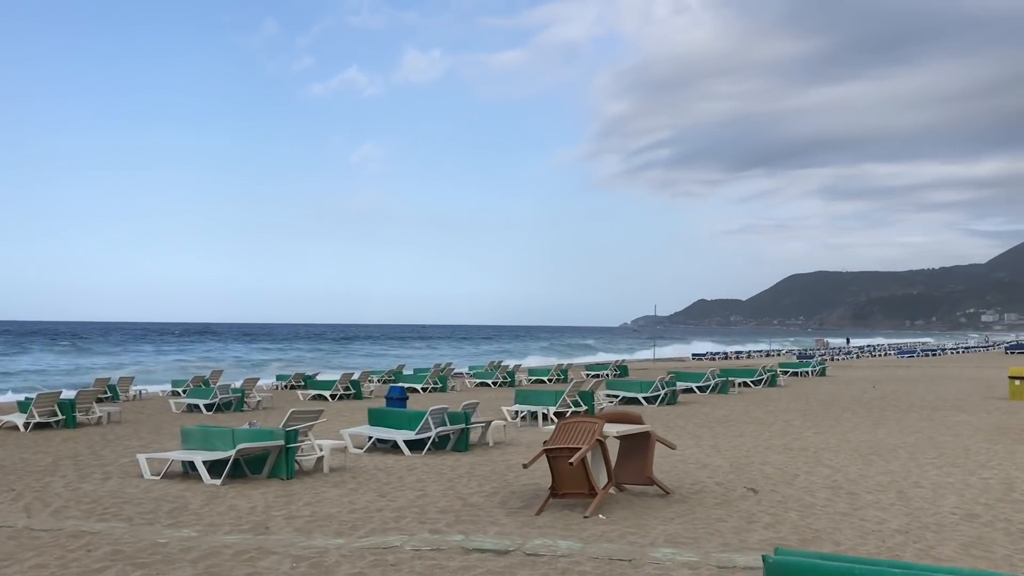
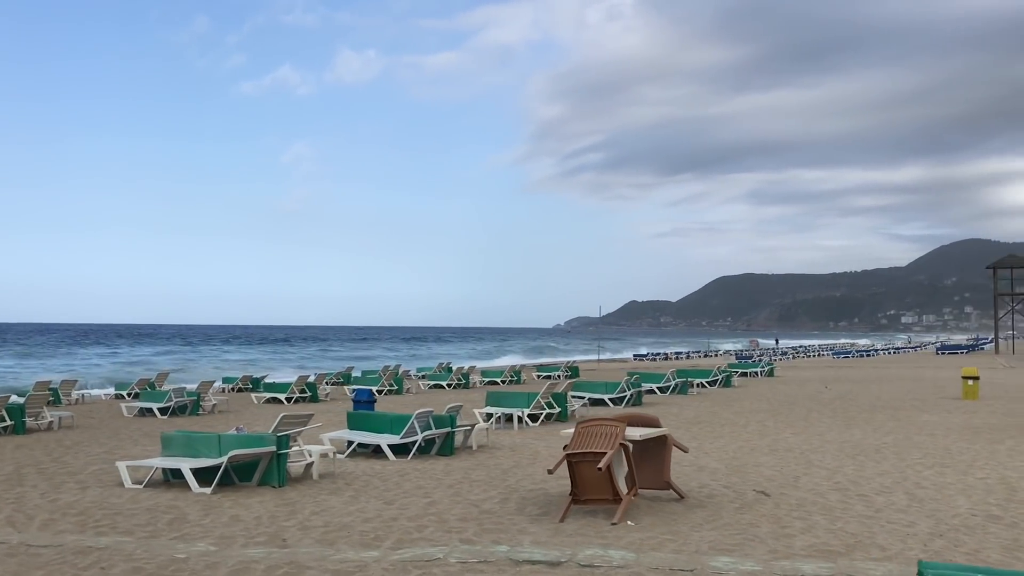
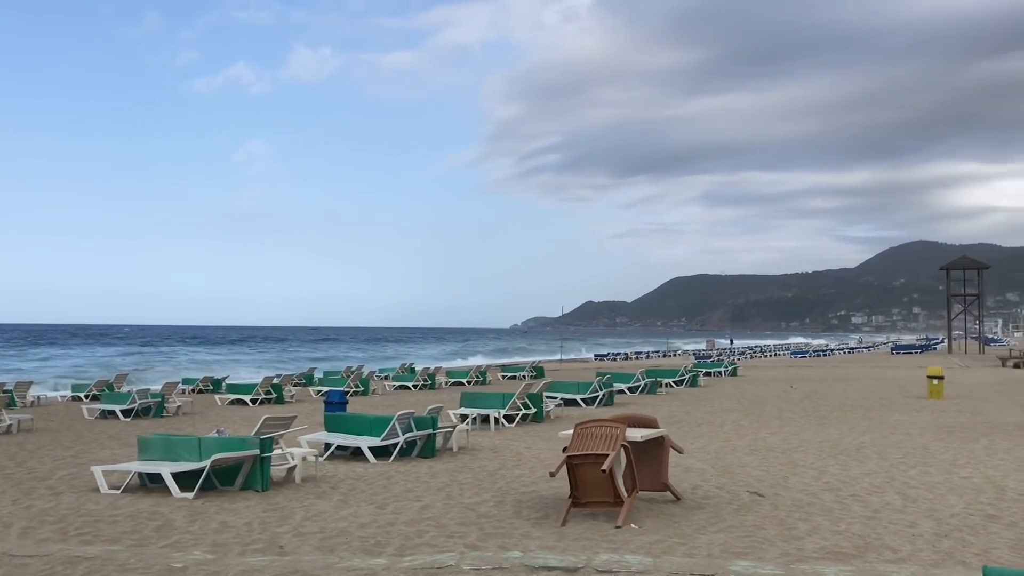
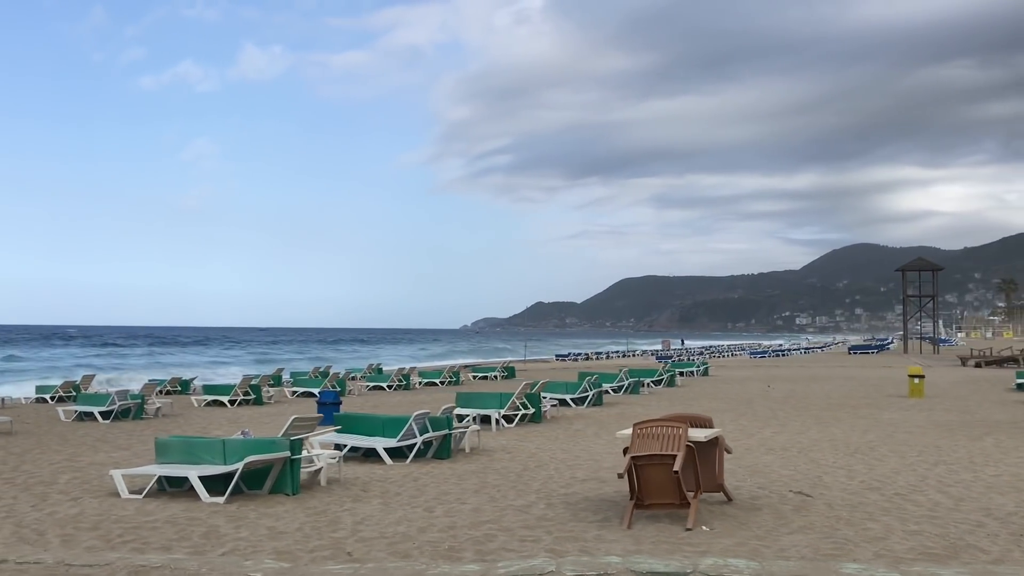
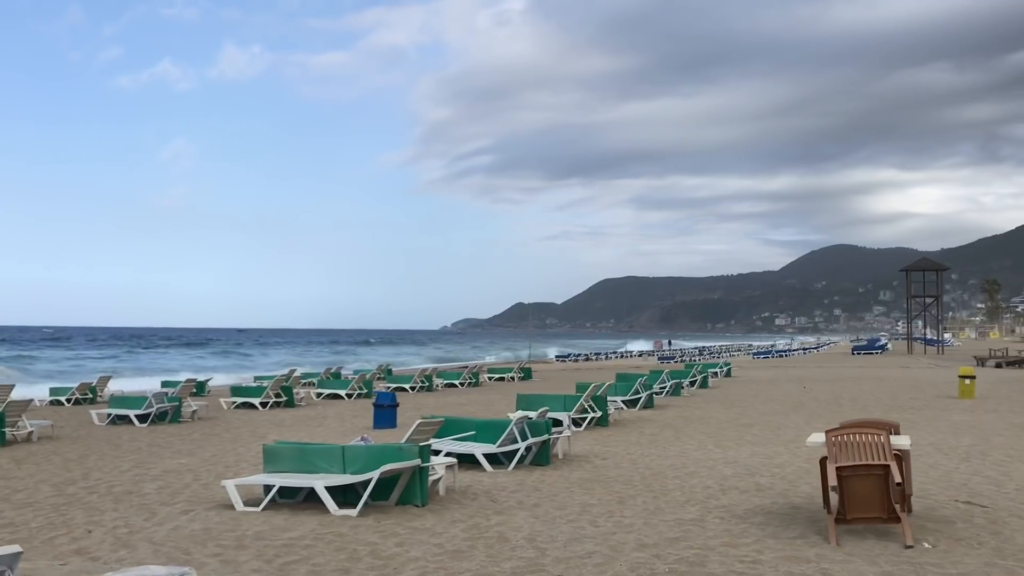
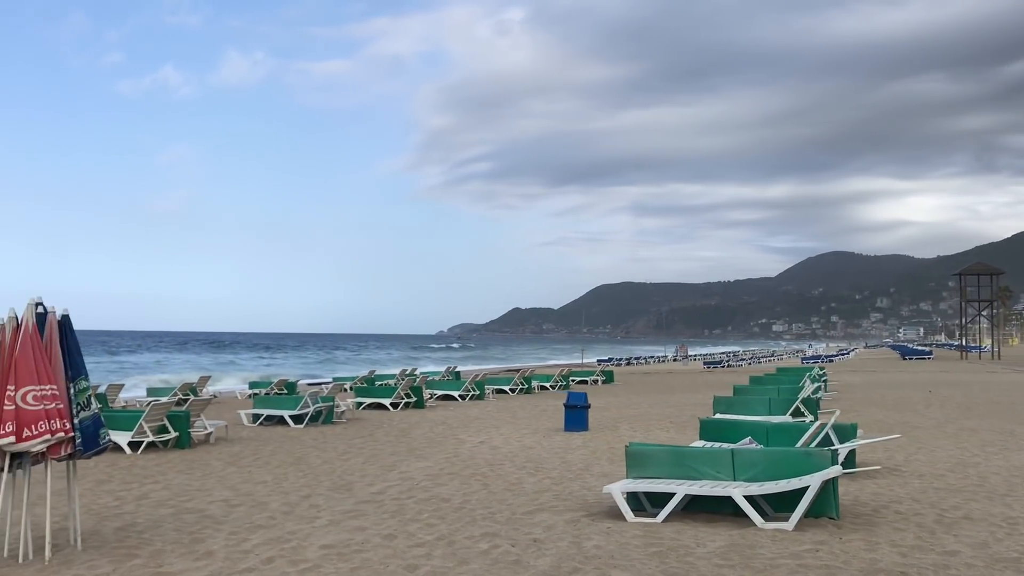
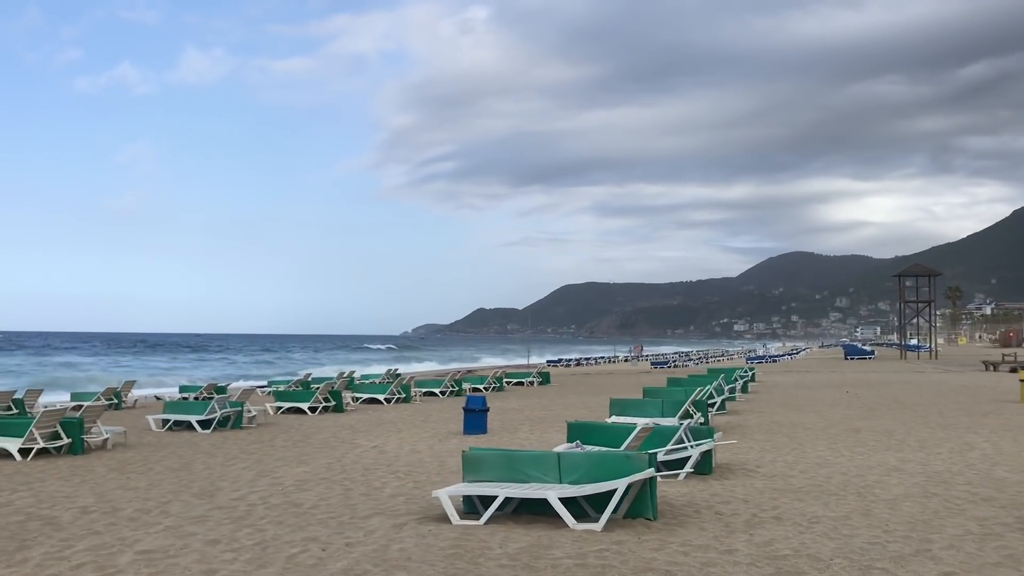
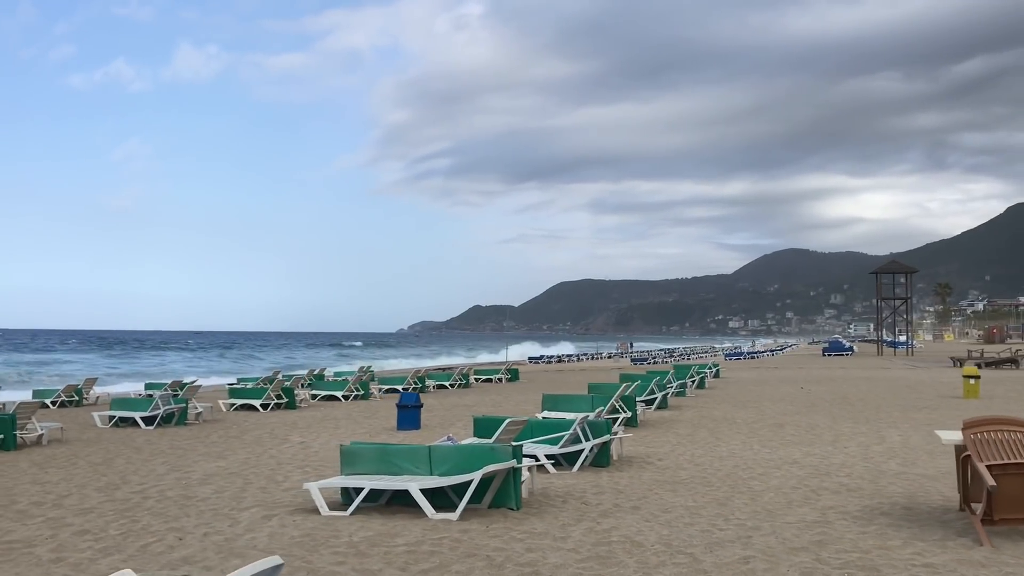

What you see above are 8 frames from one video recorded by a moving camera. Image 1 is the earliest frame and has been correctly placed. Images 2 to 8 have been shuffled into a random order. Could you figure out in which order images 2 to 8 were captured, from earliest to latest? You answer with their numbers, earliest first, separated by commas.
2, 3, 4, 5, 8, 7, 6
